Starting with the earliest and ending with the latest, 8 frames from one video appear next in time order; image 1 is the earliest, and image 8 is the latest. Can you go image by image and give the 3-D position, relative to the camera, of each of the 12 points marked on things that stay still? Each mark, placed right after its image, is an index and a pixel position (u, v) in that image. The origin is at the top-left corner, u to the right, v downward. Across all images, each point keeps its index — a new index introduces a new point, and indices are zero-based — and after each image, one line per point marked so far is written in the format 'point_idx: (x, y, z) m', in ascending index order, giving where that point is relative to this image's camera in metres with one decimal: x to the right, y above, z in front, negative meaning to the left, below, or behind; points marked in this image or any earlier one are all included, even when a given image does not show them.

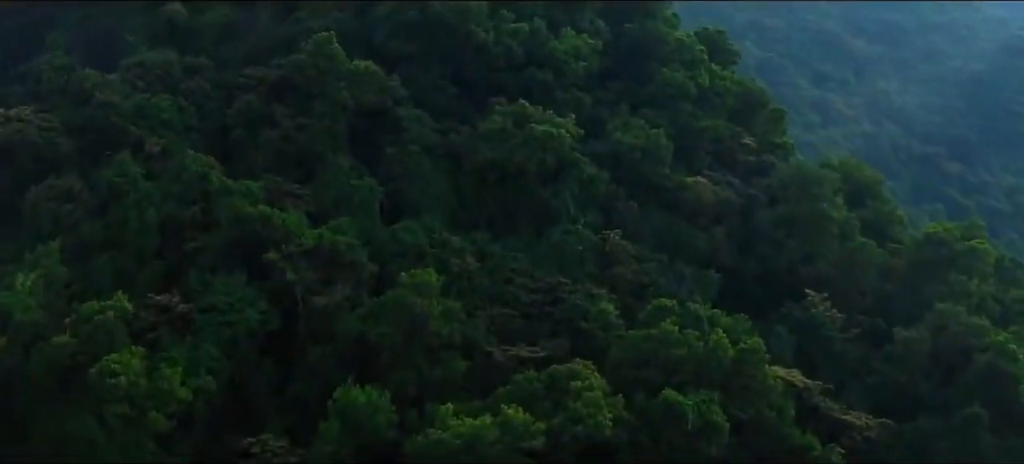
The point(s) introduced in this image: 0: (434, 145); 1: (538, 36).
0: (-0.8, +0.8, +16.8) m
1: (+0.3, +2.1, +18.3) m
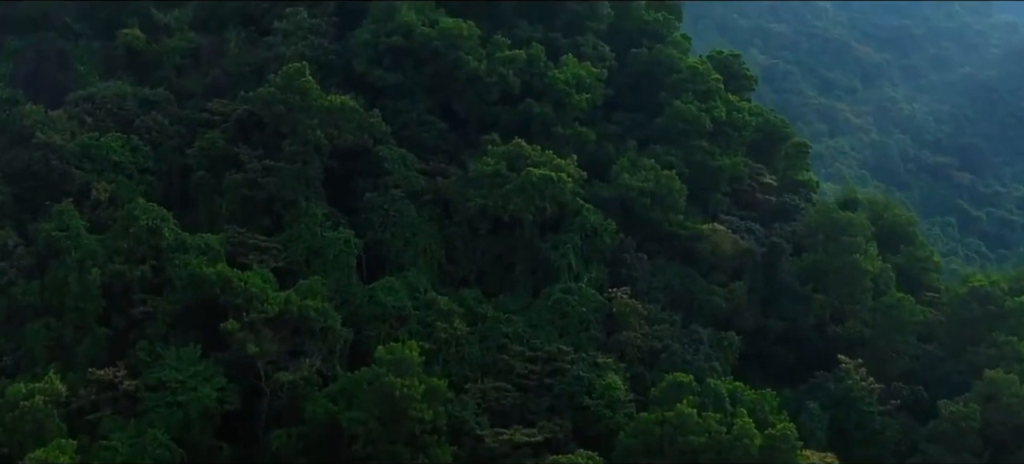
0: (-0.8, +0.4, +15.0) m
1: (+0.2, +1.6, +16.5) m
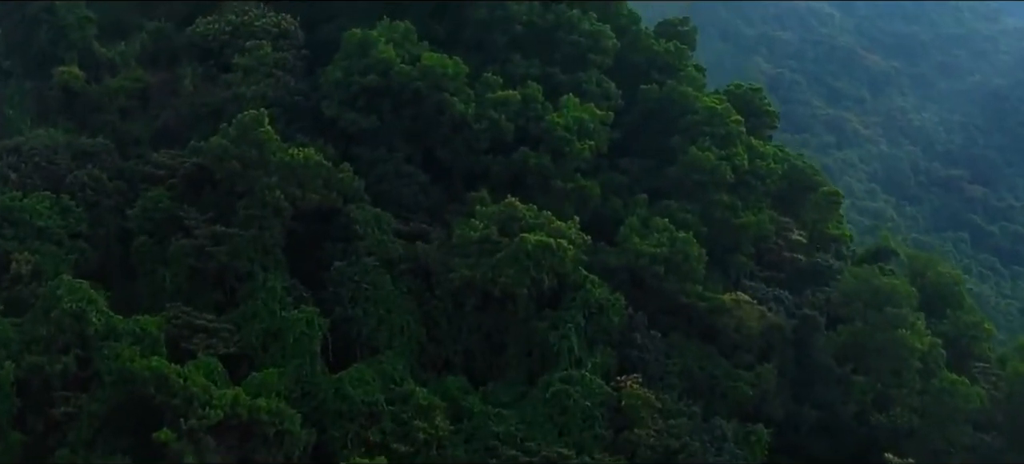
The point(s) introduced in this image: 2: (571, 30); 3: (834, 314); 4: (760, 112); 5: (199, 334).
0: (-0.9, -0.2, +12.9) m
1: (+0.2, +1.0, +14.4) m
2: (+0.5, +1.8, +15.6) m
3: (+2.6, -0.7, +13.8) m
4: (+2.4, +1.2, +16.8) m
5: (-2.2, -0.7, +12.0) m
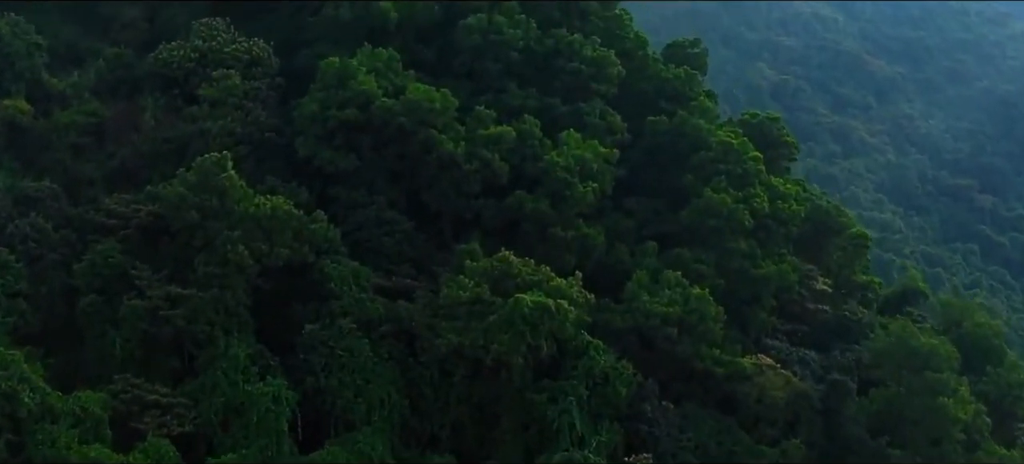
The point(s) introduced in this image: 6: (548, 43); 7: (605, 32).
0: (-0.9, -0.6, +11.5) m
1: (+0.1, +0.6, +13.0) m
2: (+0.5, +1.4, +14.2) m
3: (+2.5, -1.0, +12.4) m
4: (+2.3, +0.8, +15.4) m
5: (-2.2, -1.1, +10.6) m
6: (+0.3, +1.6, +14.3) m
7: (+0.8, +1.7, +15.1) m
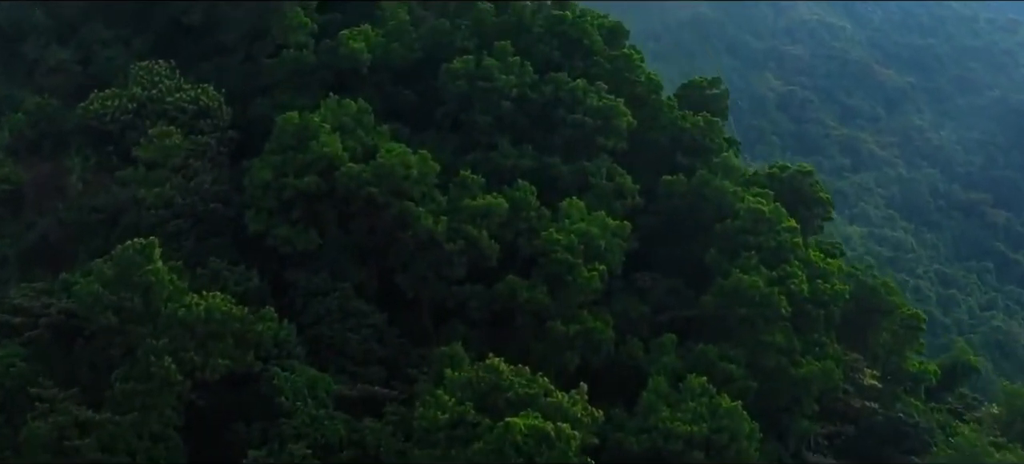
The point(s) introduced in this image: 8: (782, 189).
0: (-1.0, -1.1, +9.4) m
1: (+0.1, +0.1, +10.9) m
2: (+0.4, +0.9, +12.1) m
3: (+2.5, -1.6, +10.3) m
4: (+2.3, +0.2, +13.3) m
5: (-2.3, -1.7, +8.5) m
6: (+0.2, +1.0, +12.2) m
7: (+0.8, +1.2, +13.0) m
8: (+2.1, +0.3, +13.4) m
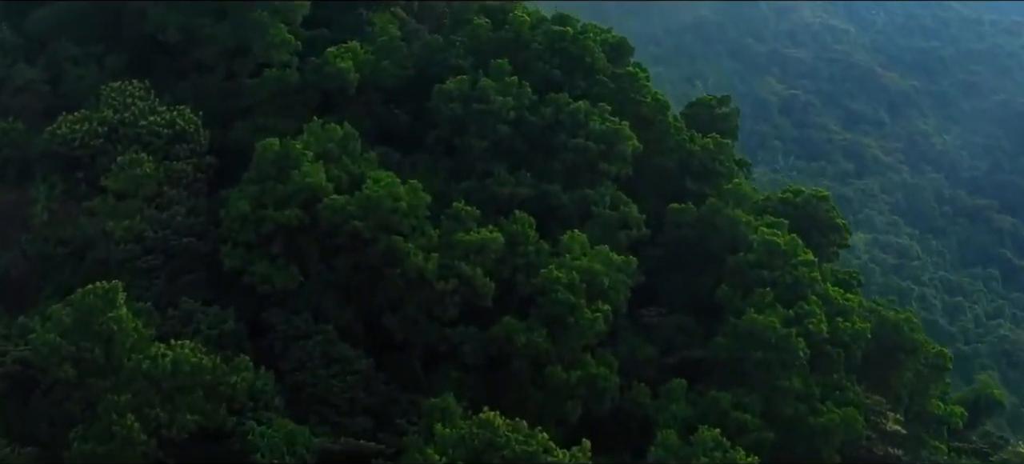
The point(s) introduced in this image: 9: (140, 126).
0: (-1.0, -1.3, +8.6) m
1: (+0.1, -0.1, +10.1) m
2: (+0.4, +0.7, +11.3) m
3: (+2.5, -1.8, +9.5) m
4: (+2.3, 0.0, +12.5) m
5: (-2.3, -1.9, +7.7) m
6: (+0.2, +0.8, +11.4) m
7: (+0.8, +1.0, +12.3) m
8: (+2.1, +0.1, +12.6) m
9: (-2.4, +0.7, +11.2) m
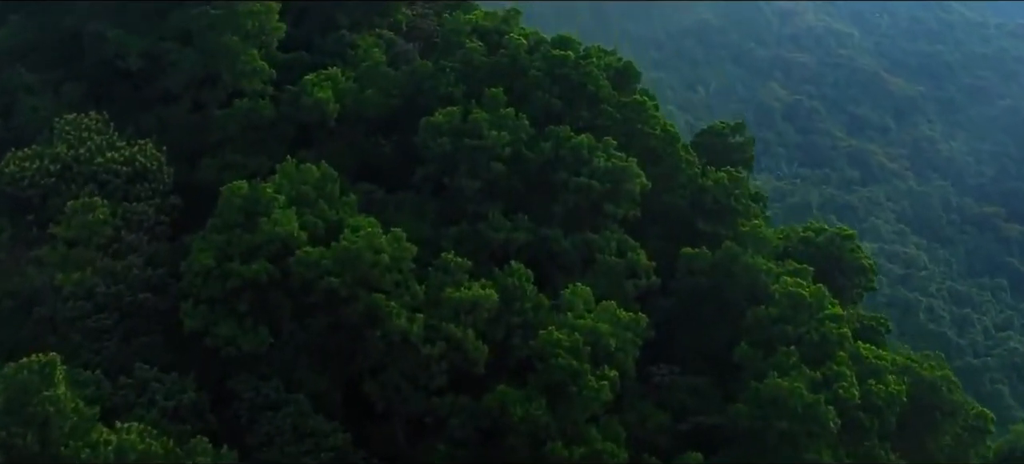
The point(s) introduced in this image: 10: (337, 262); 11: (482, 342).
0: (-1.0, -1.6, +7.5) m
1: (0.0, -0.4, +9.0) m
2: (+0.4, +0.4, +10.3) m
3: (+2.4, -2.1, +8.5) m
4: (+2.2, -0.3, +11.4) m
5: (-2.3, -2.2, +6.6) m
6: (+0.2, +0.5, +10.3) m
7: (+0.7, +0.7, +11.2) m
8: (+2.0, -0.2, +11.5) m
9: (-2.4, +0.4, +10.1) m
10: (-0.9, -0.2, +8.8) m
11: (-0.2, -0.6, +8.8) m
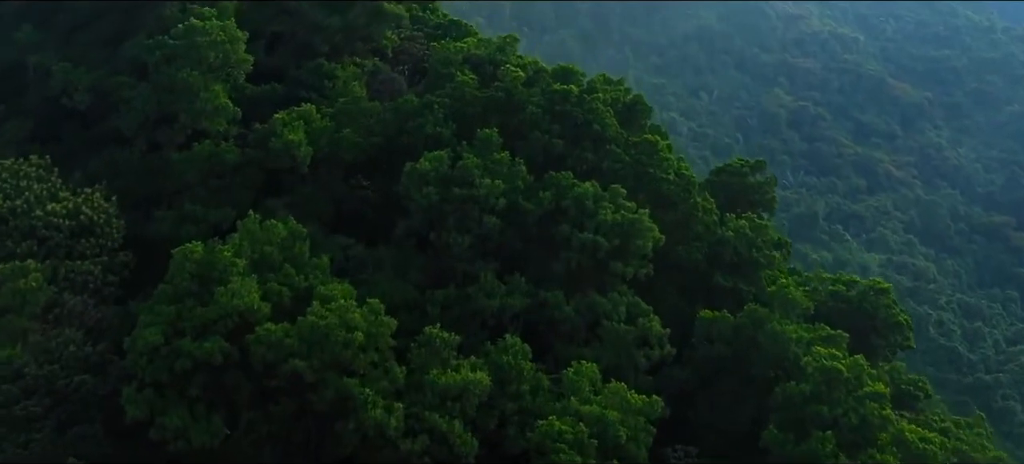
0: (-1.0, -2.0, +6.3) m
1: (0.0, -0.7, +7.8) m
2: (+0.4, 0.0, +9.0) m
3: (+2.4, -2.4, +7.2) m
4: (+2.2, -0.6, +10.2) m
5: (-2.3, -2.5, +5.4) m
6: (+0.2, +0.2, +9.1) m
7: (+0.7, +0.4, +10.0) m
8: (+2.0, -0.5, +10.3) m
9: (-2.5, +0.1, +8.9) m
10: (-0.9, -0.5, +7.5) m
11: (-0.2, -0.9, +7.6) m
